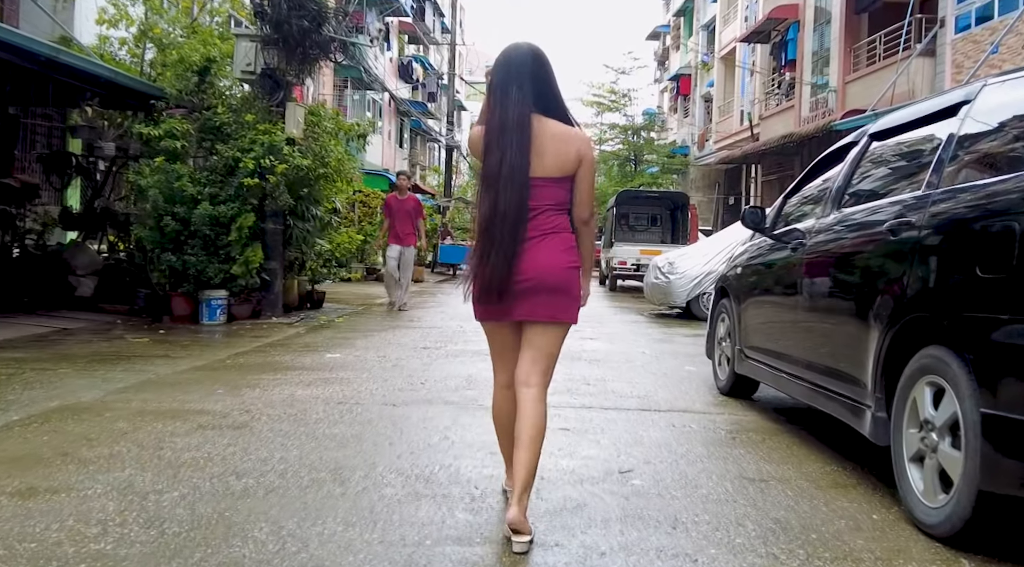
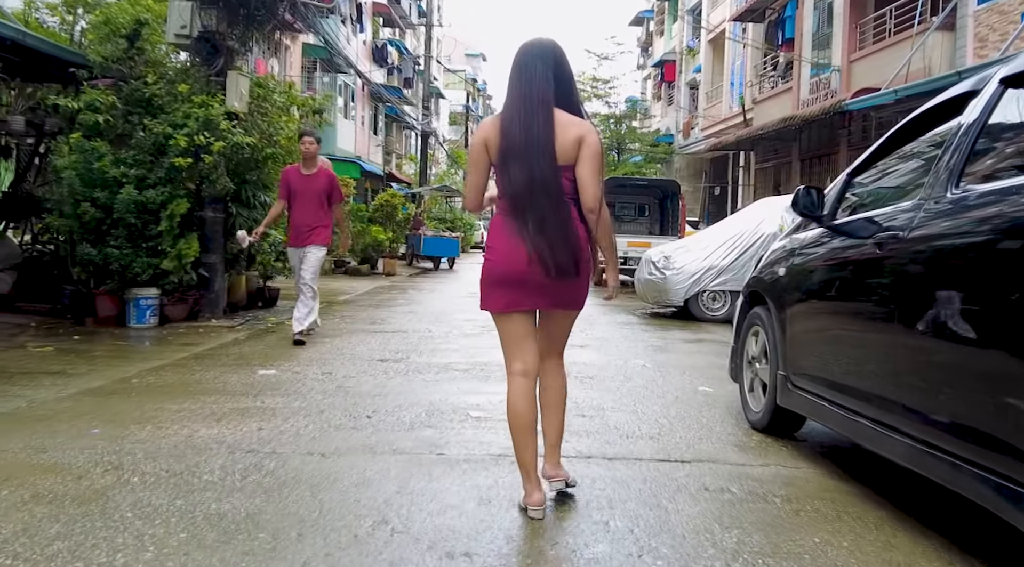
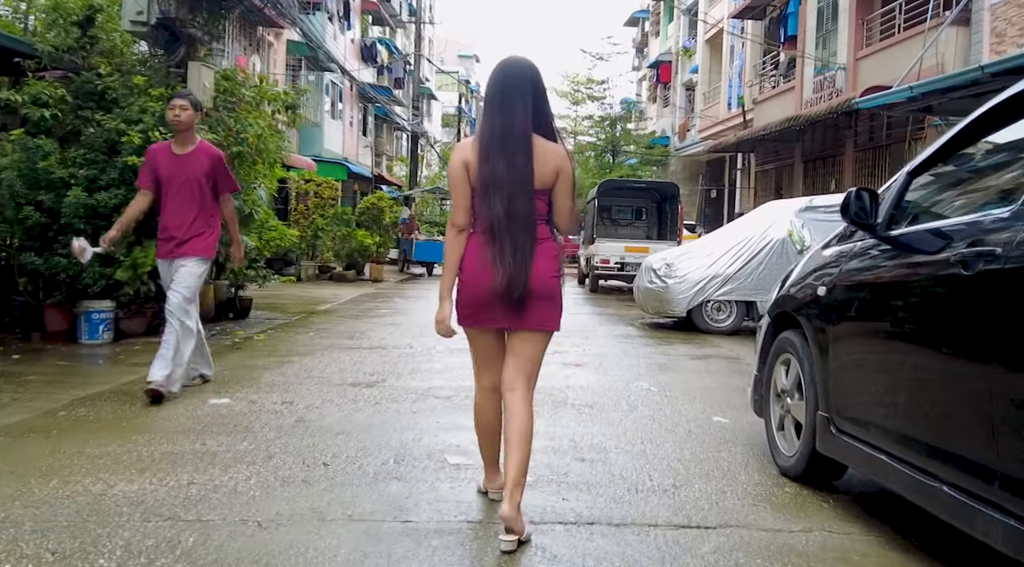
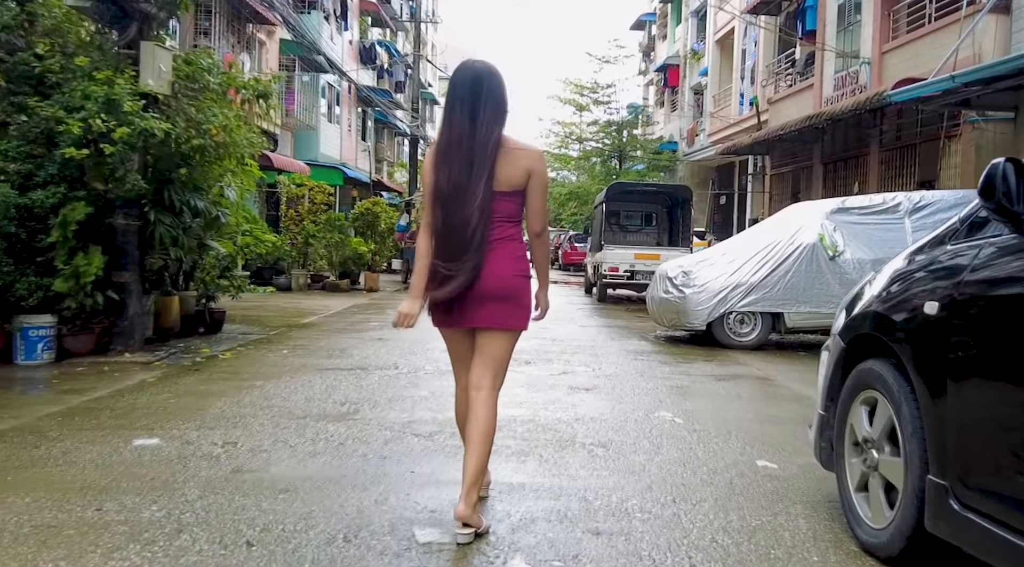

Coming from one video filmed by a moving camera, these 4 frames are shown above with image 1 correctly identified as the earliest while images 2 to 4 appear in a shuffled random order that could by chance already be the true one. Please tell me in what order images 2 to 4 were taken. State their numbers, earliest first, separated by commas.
2, 3, 4
